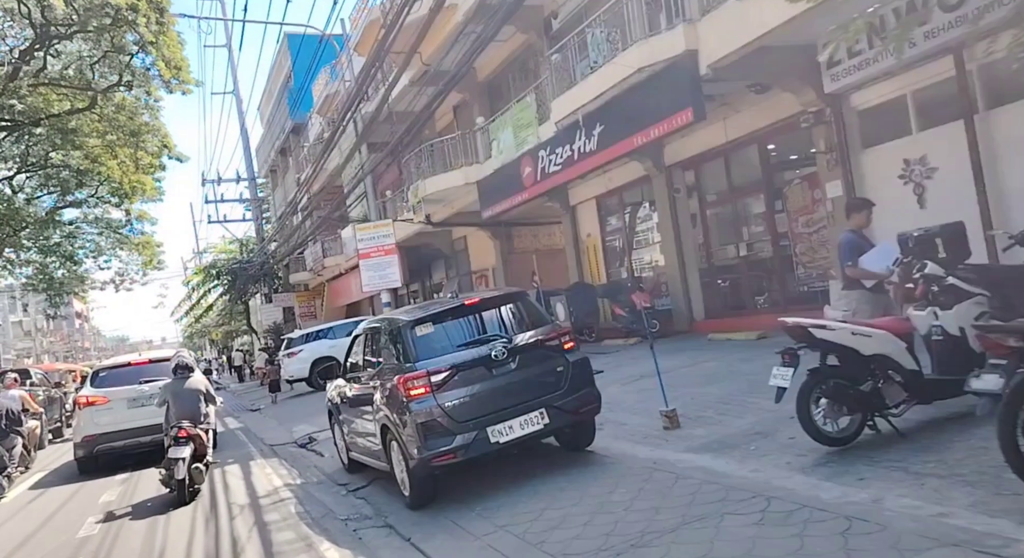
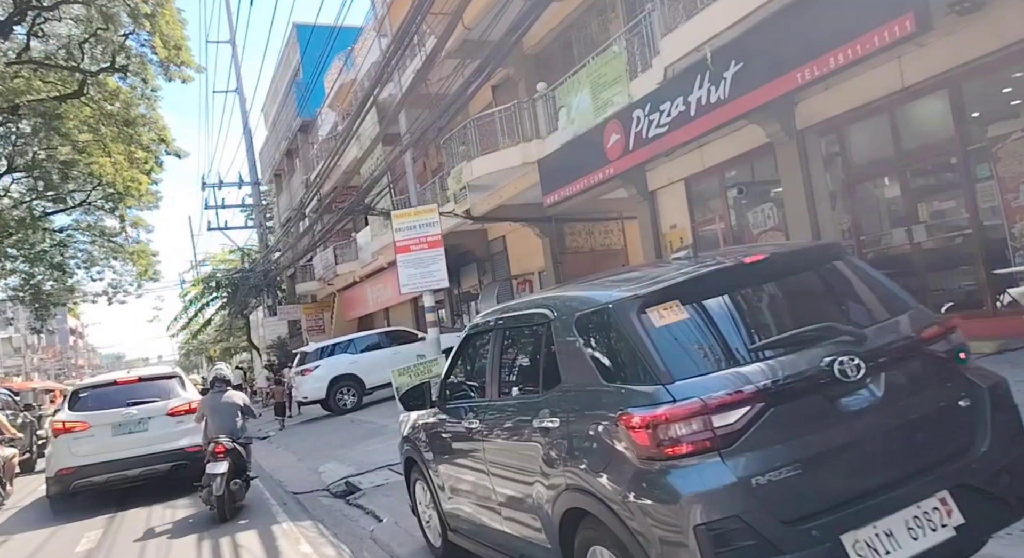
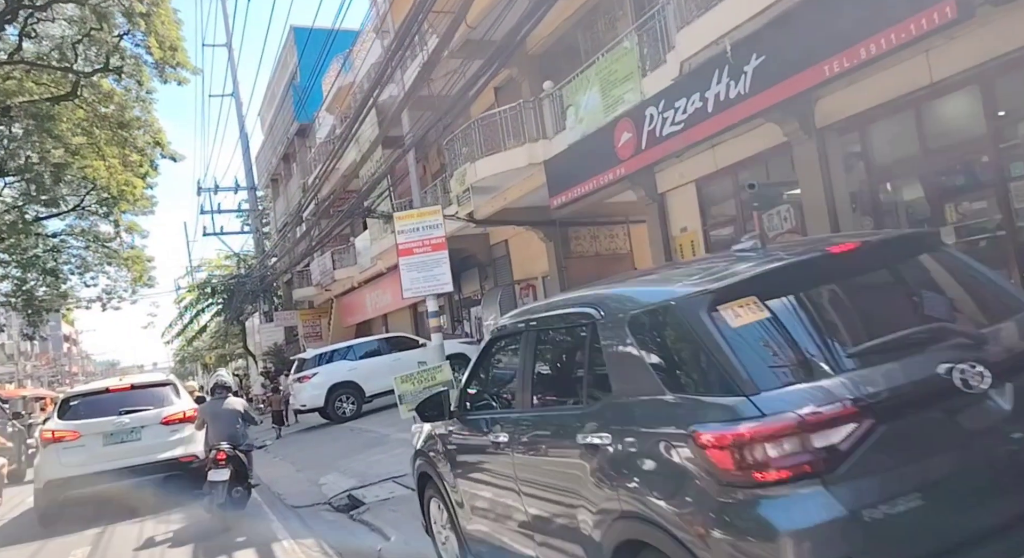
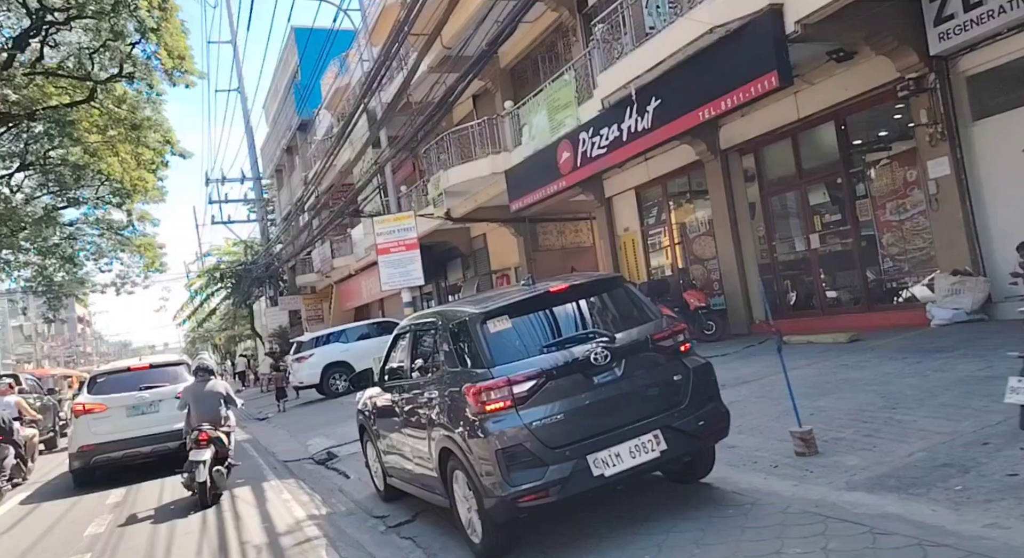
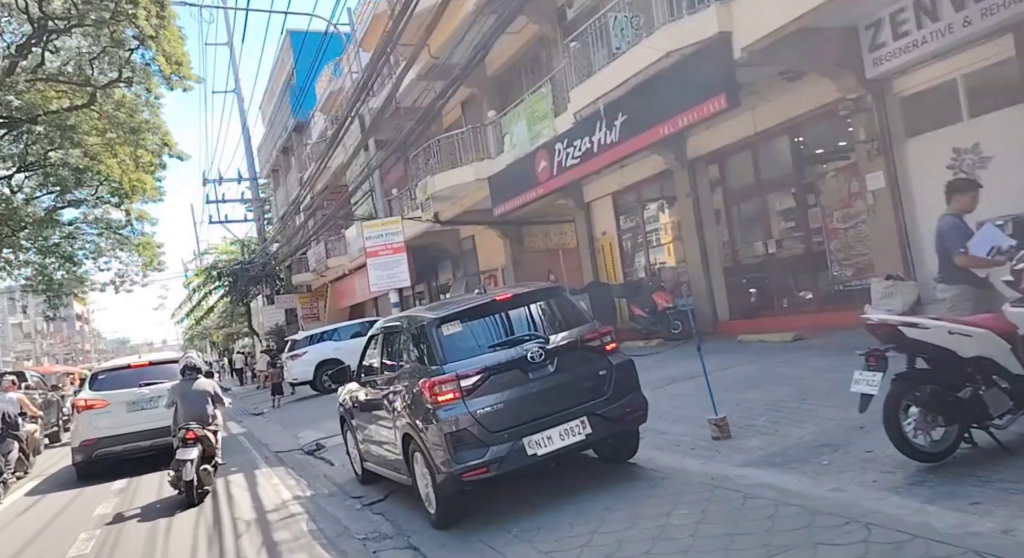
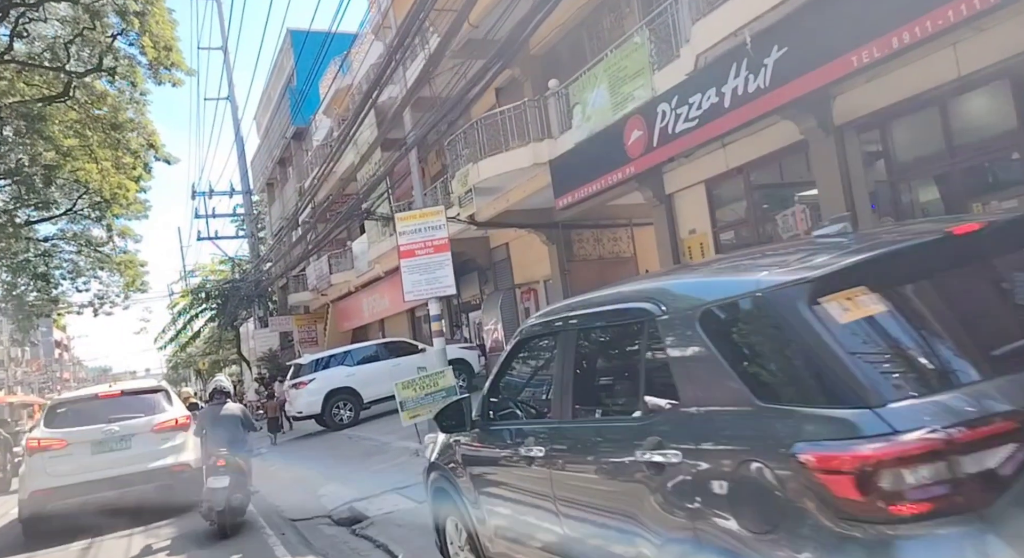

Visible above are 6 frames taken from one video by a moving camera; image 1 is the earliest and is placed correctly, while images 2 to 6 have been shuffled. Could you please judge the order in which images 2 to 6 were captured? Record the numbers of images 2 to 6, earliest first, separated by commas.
5, 4, 2, 3, 6
